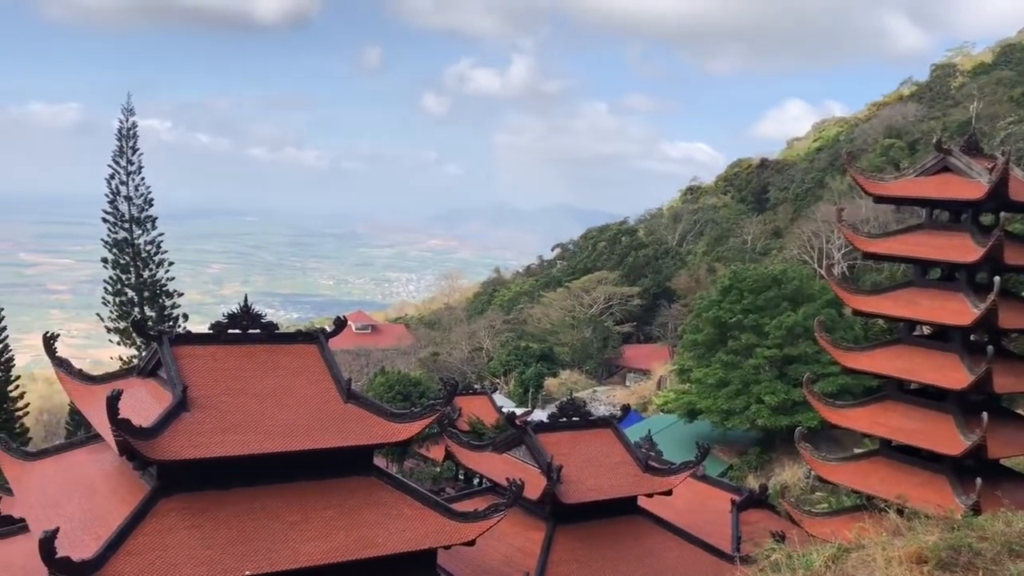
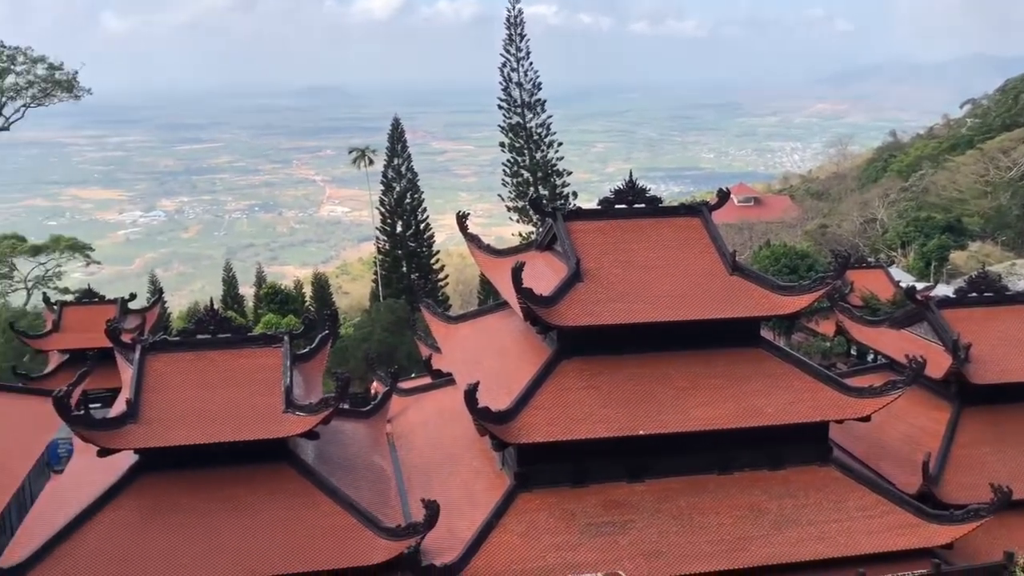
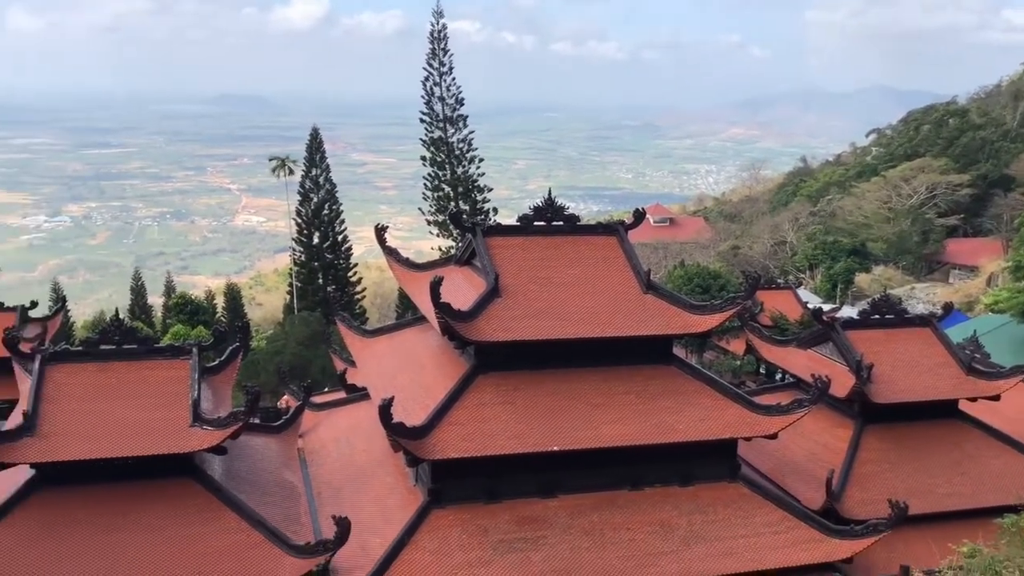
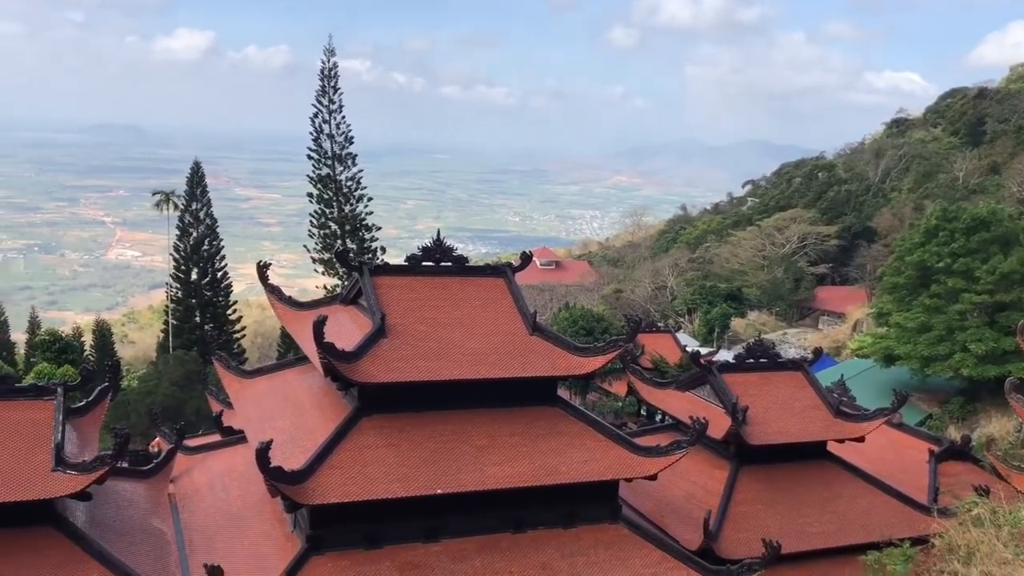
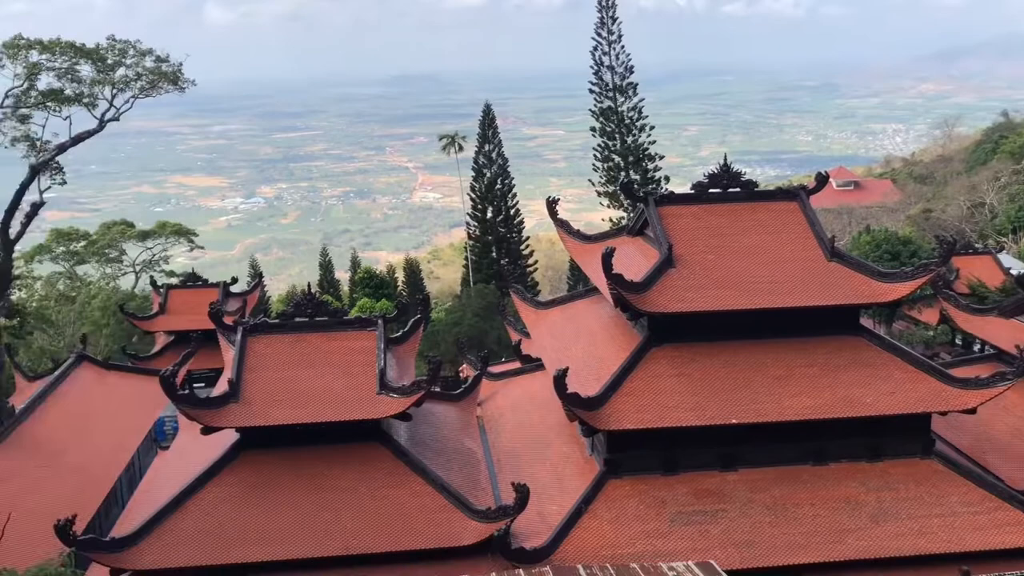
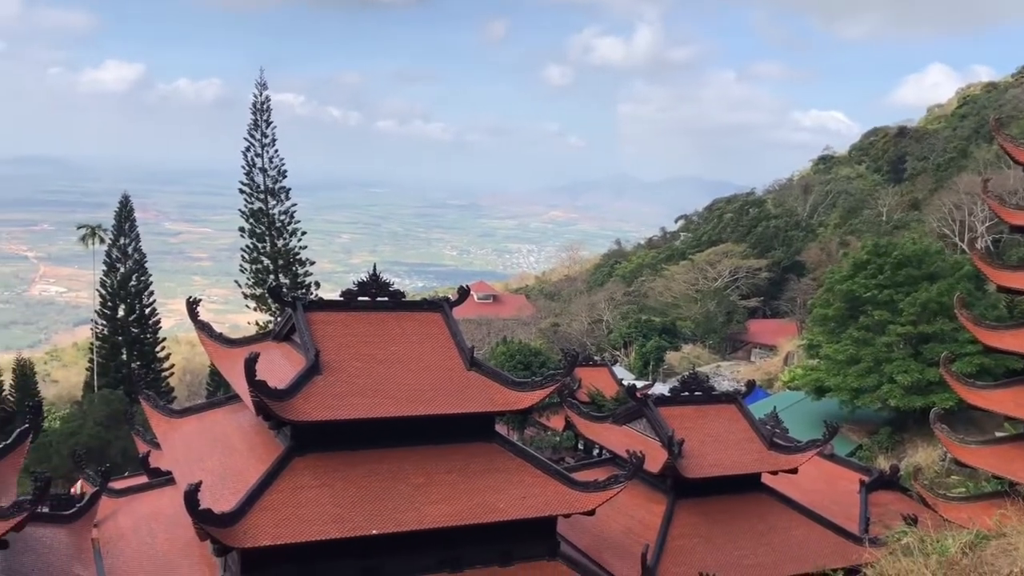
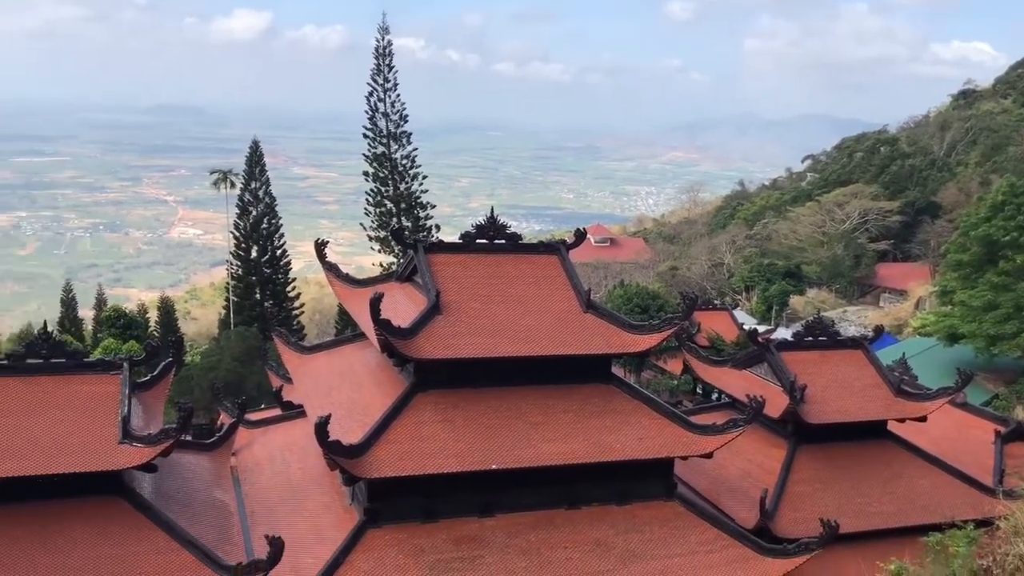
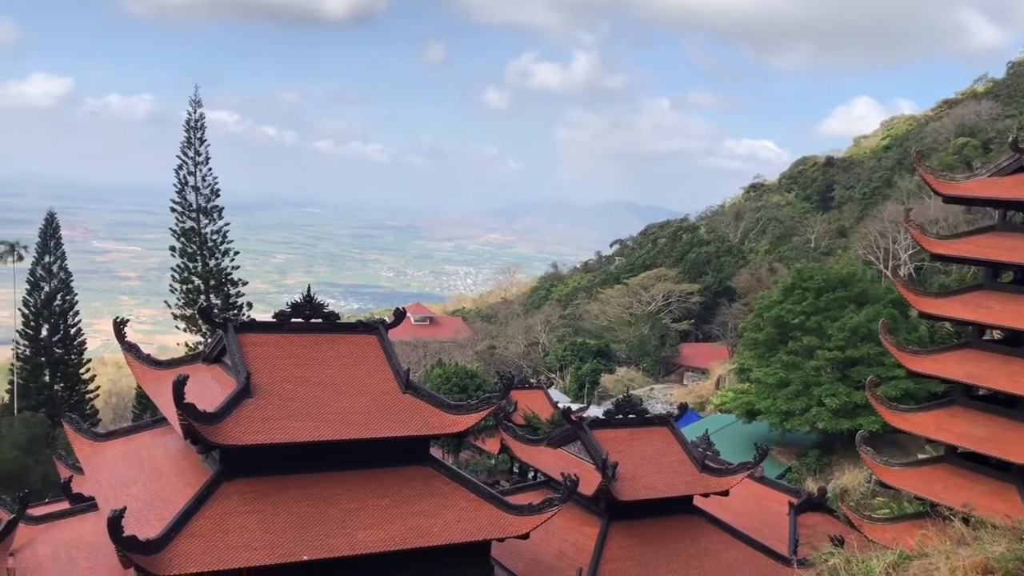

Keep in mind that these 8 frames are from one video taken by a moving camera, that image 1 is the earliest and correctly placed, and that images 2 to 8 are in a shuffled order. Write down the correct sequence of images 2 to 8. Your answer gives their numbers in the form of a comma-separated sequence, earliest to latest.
8, 6, 4, 7, 3, 2, 5
